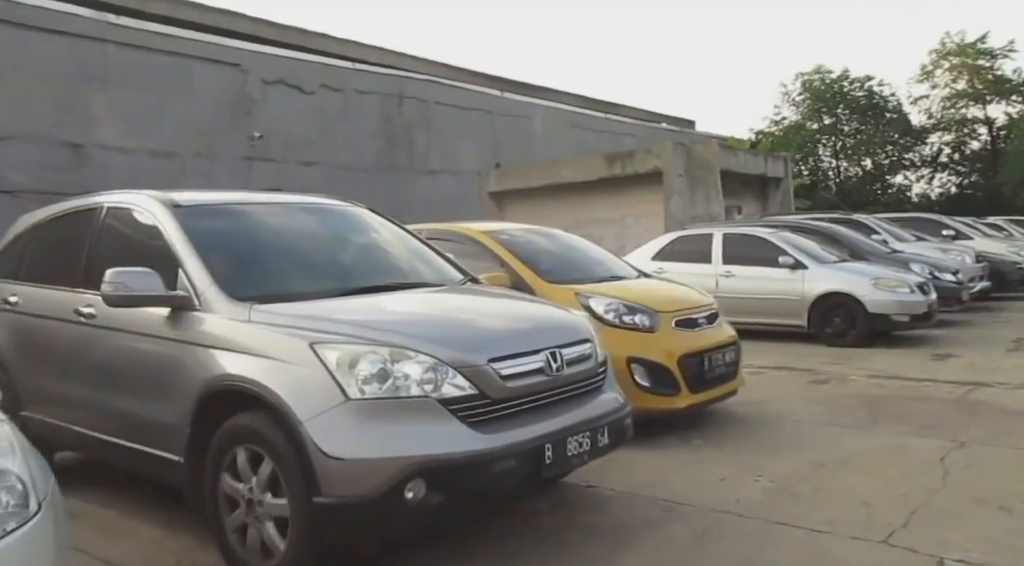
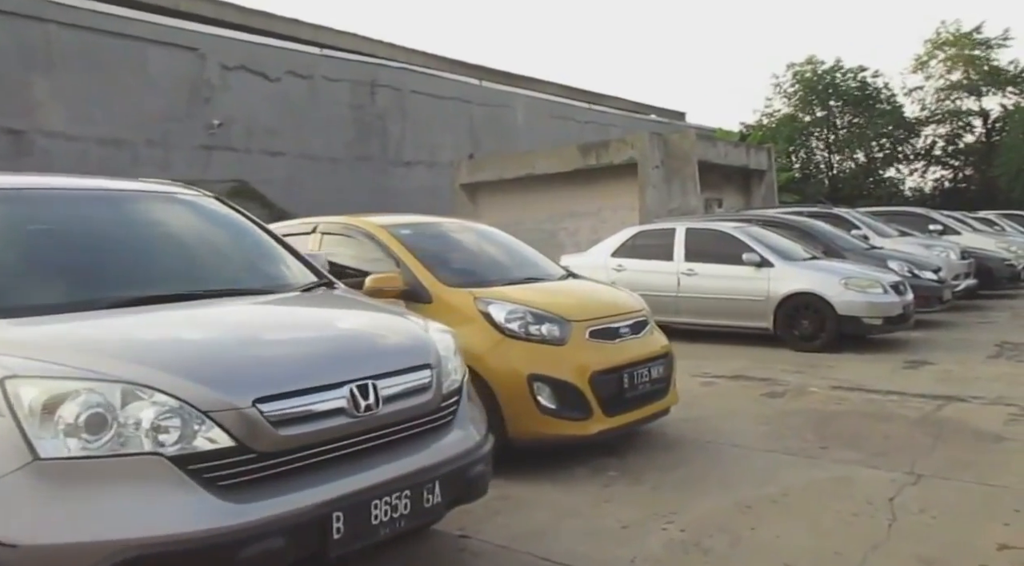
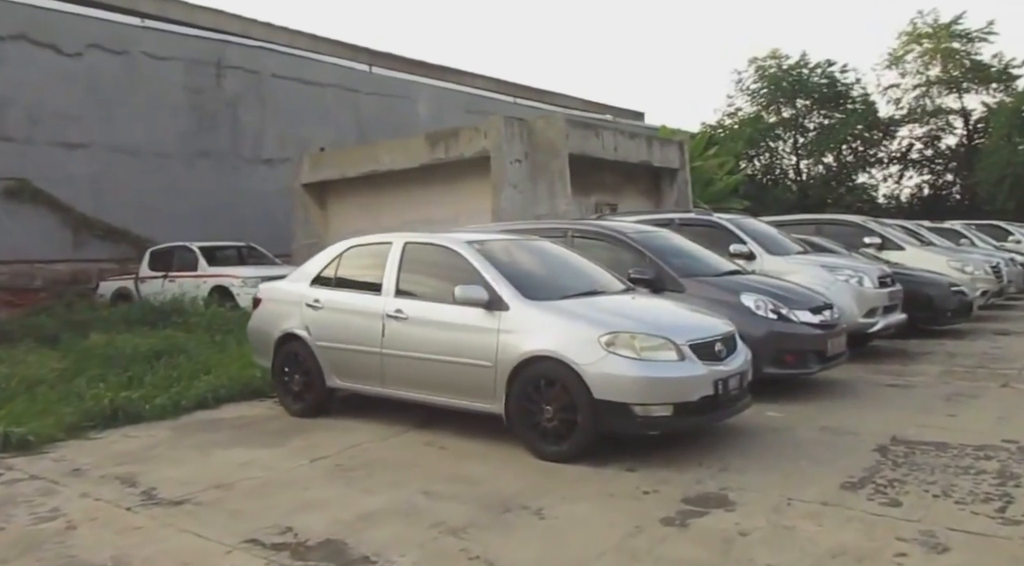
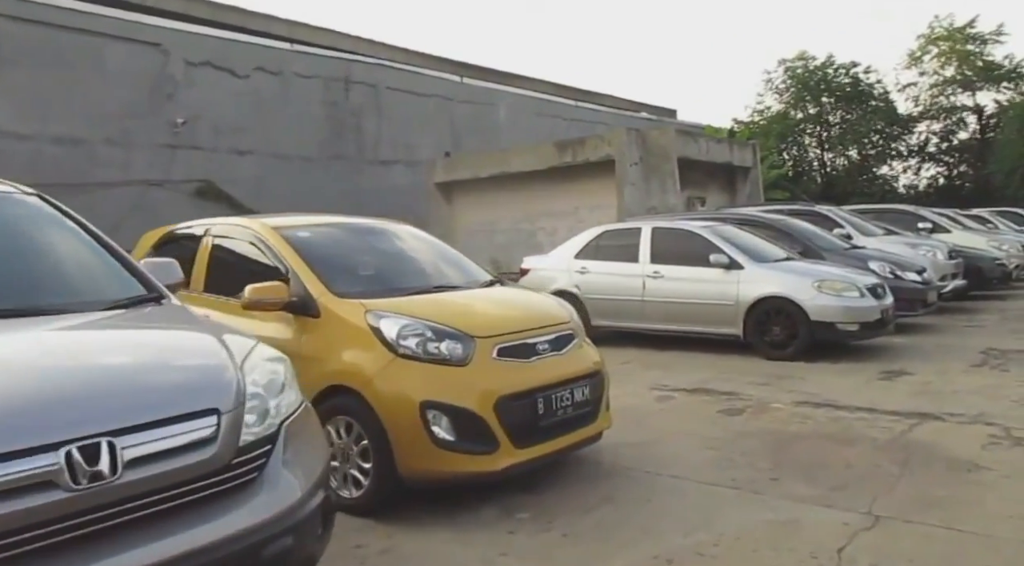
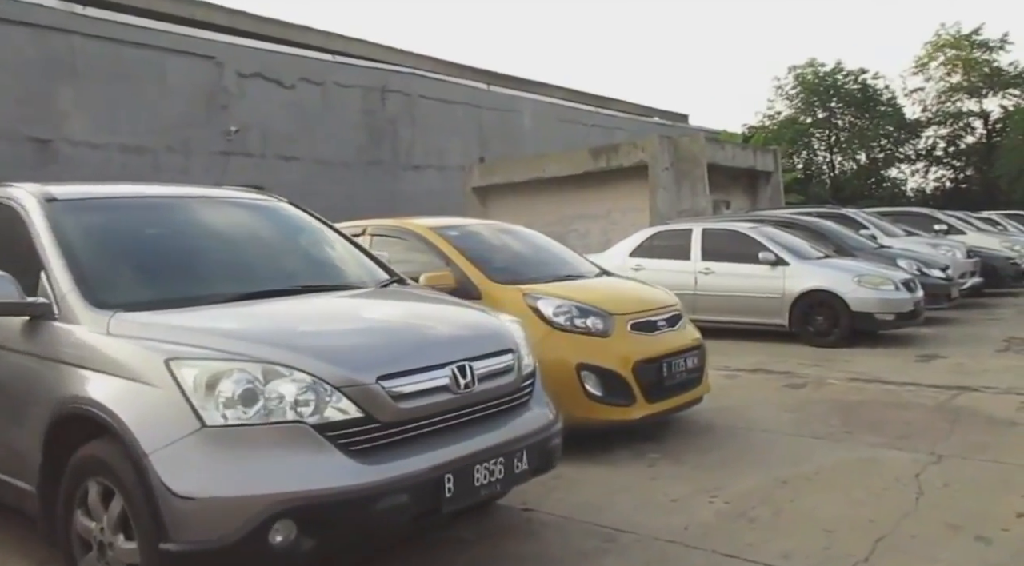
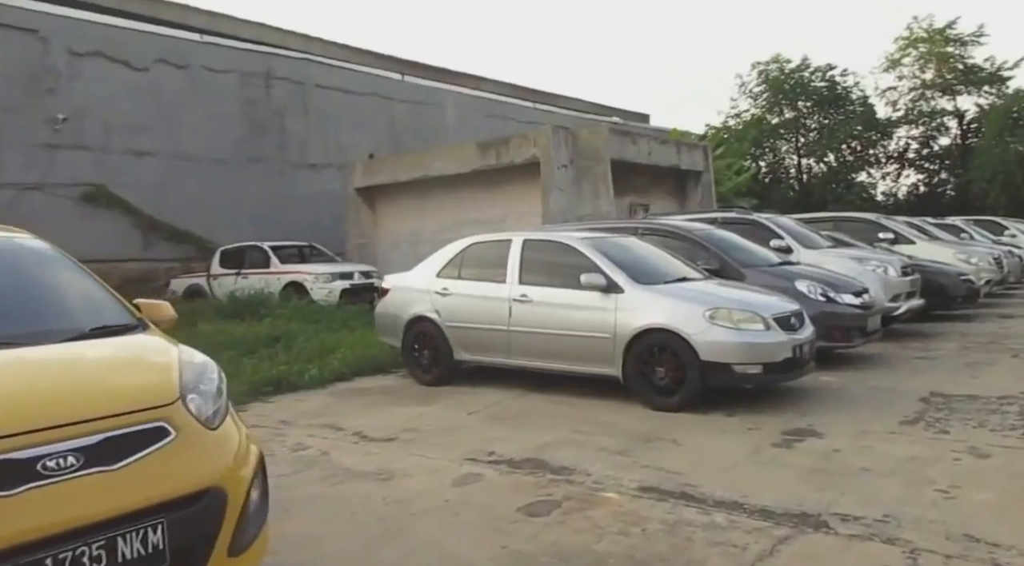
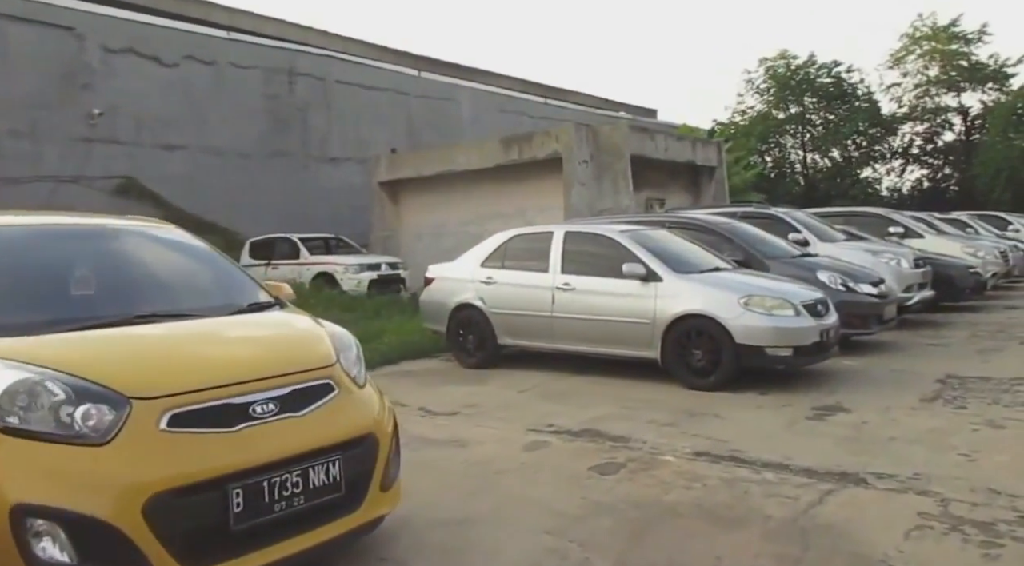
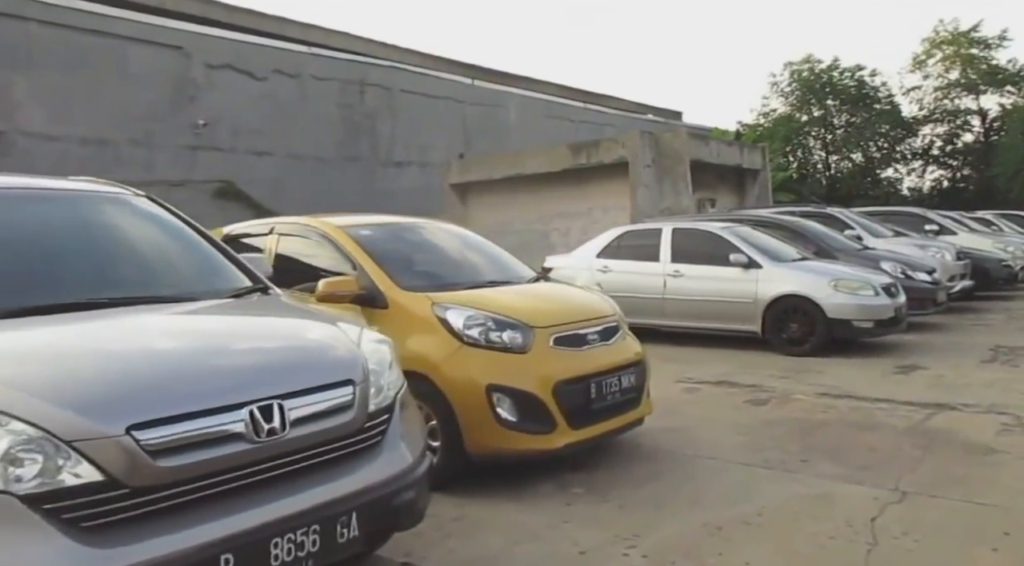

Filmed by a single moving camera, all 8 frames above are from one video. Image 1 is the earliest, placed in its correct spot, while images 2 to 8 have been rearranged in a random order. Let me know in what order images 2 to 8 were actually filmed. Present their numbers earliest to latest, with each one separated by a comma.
5, 2, 8, 4, 7, 6, 3
